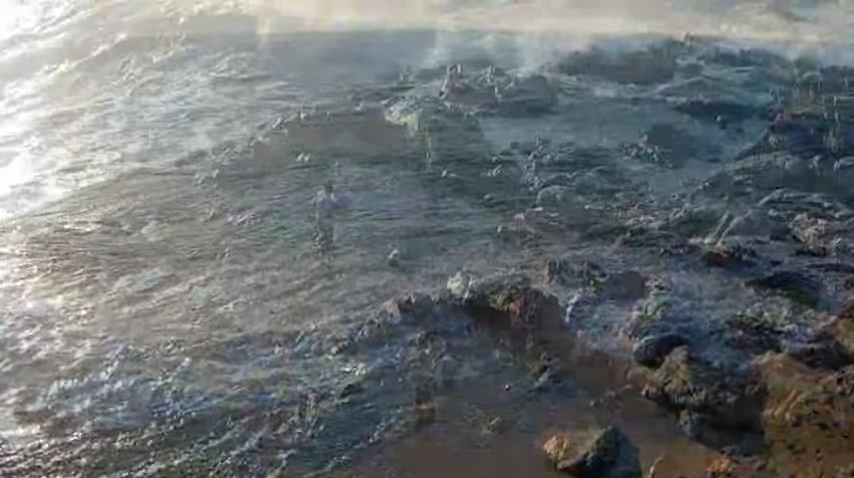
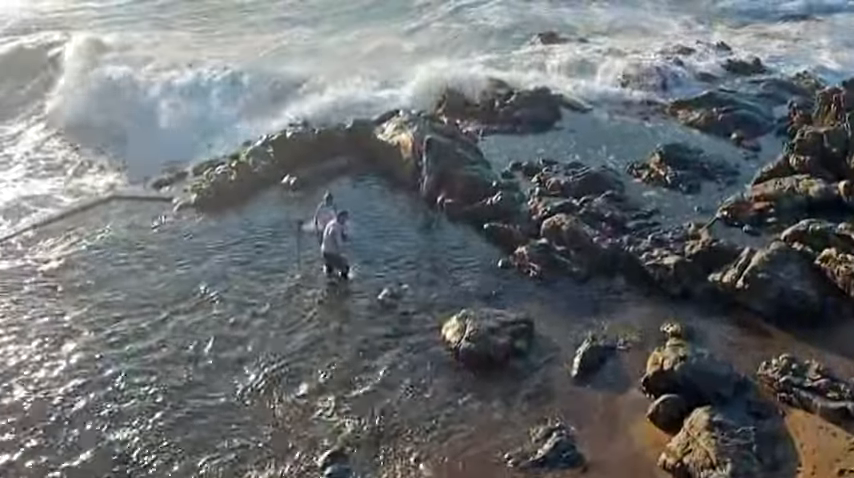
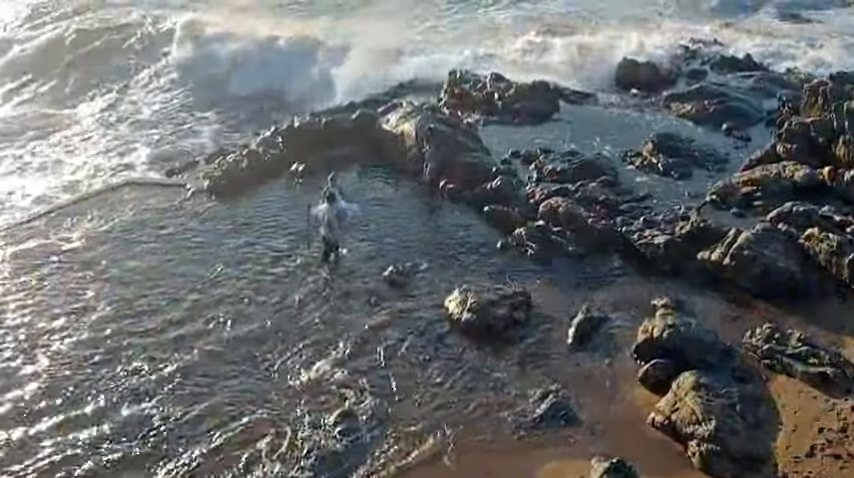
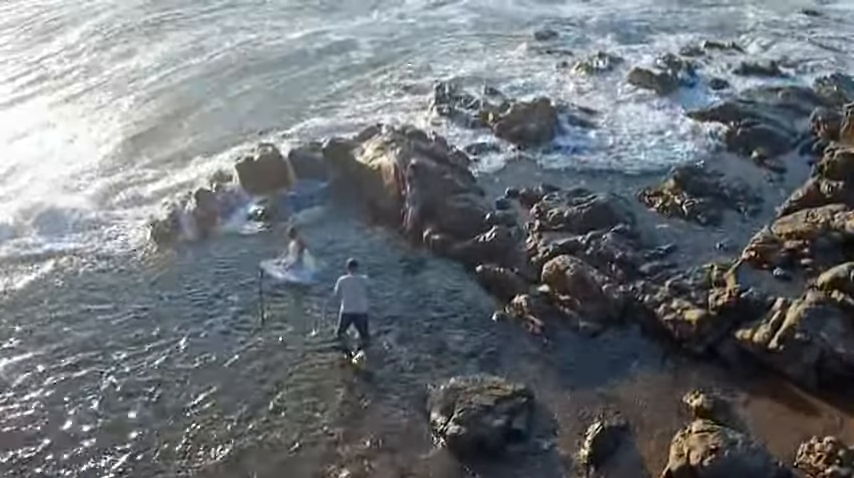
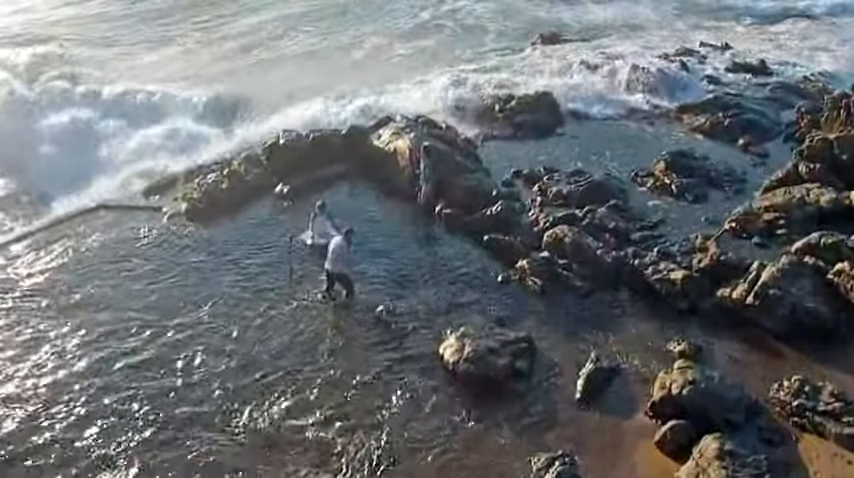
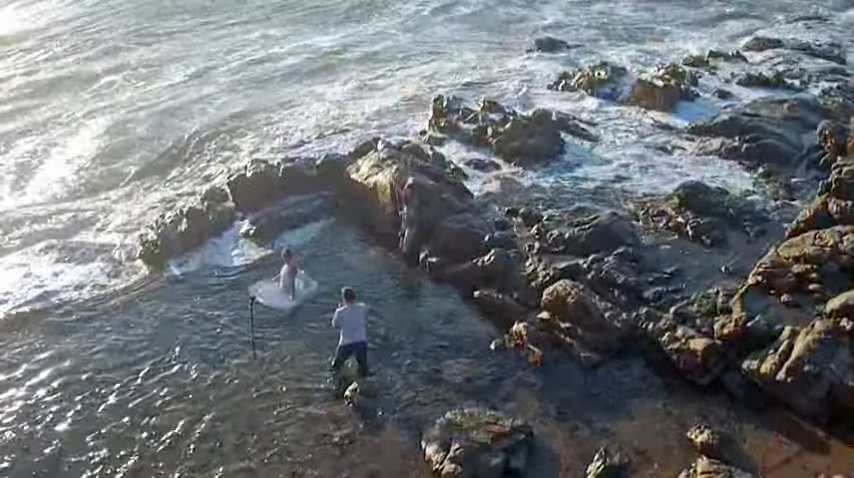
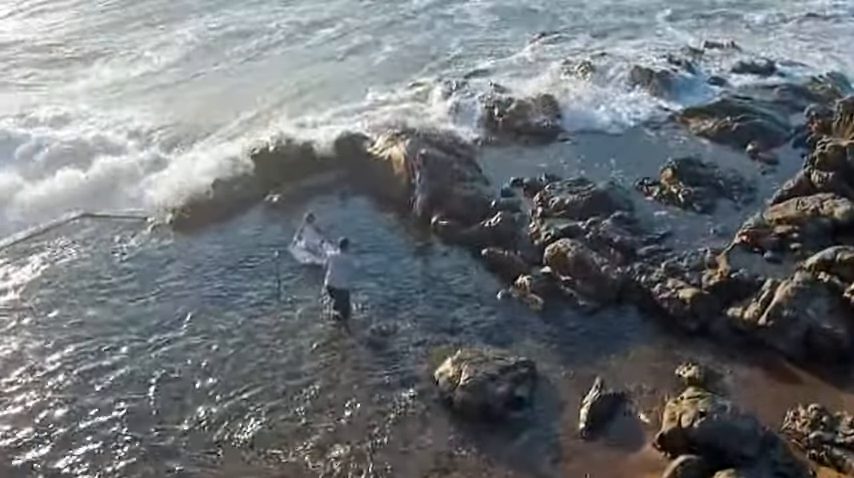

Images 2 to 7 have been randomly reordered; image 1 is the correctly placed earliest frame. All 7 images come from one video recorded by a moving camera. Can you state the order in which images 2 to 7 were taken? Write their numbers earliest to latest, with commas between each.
3, 2, 5, 7, 4, 6
